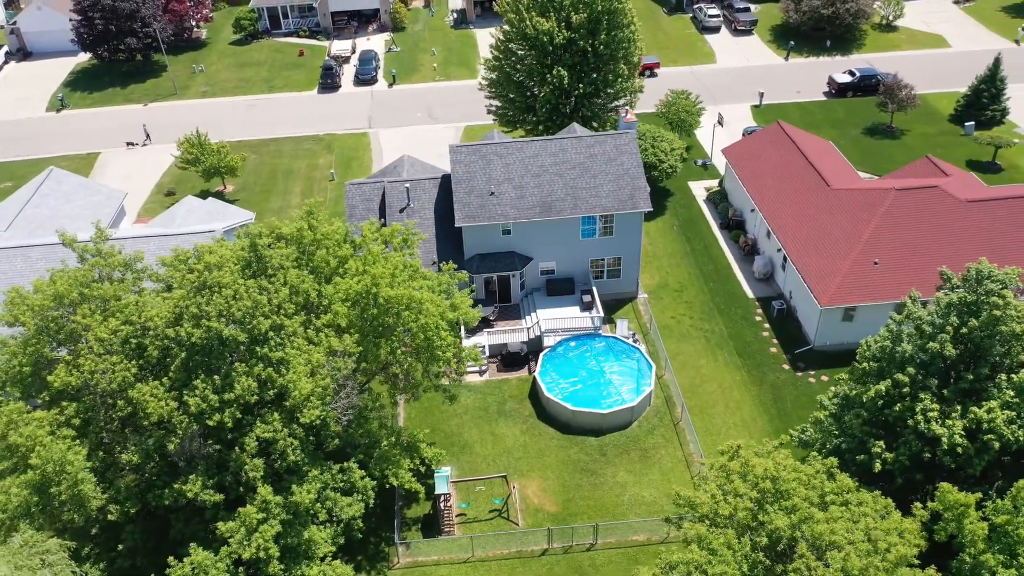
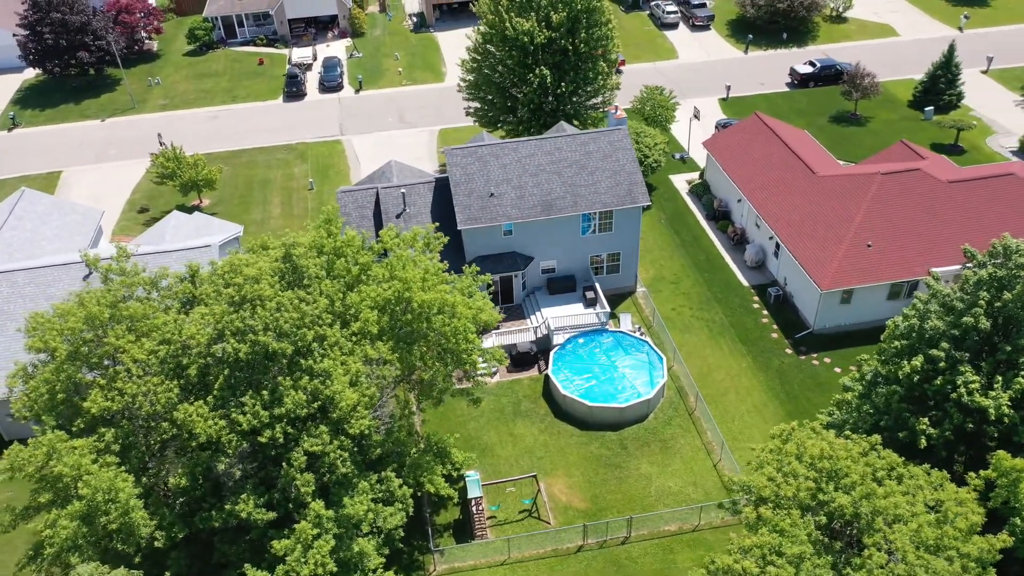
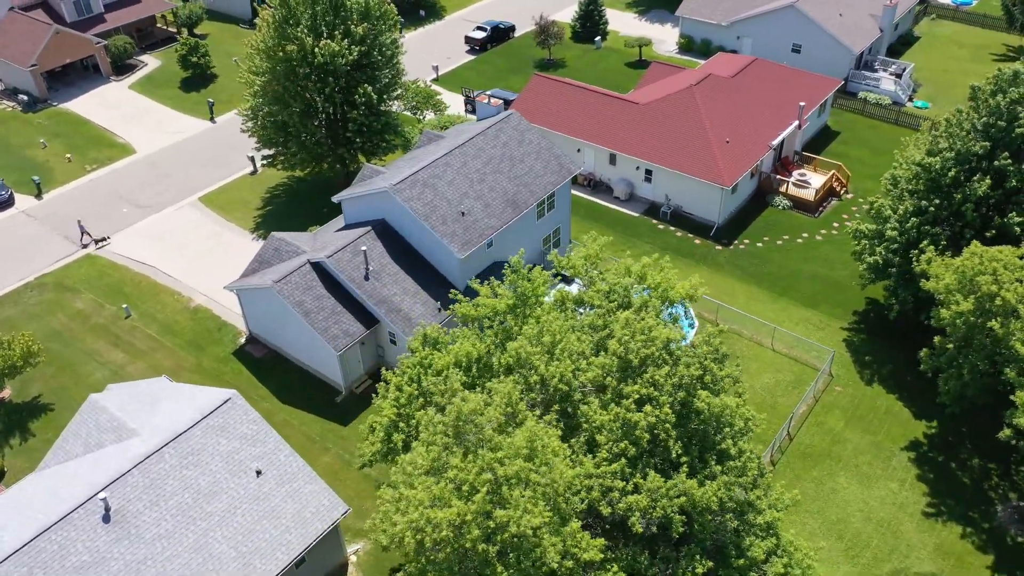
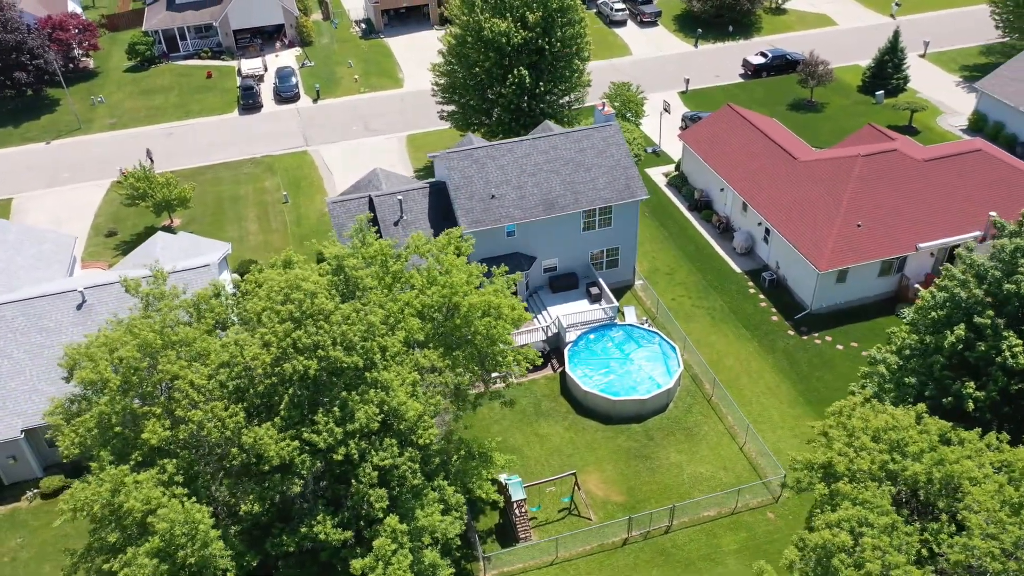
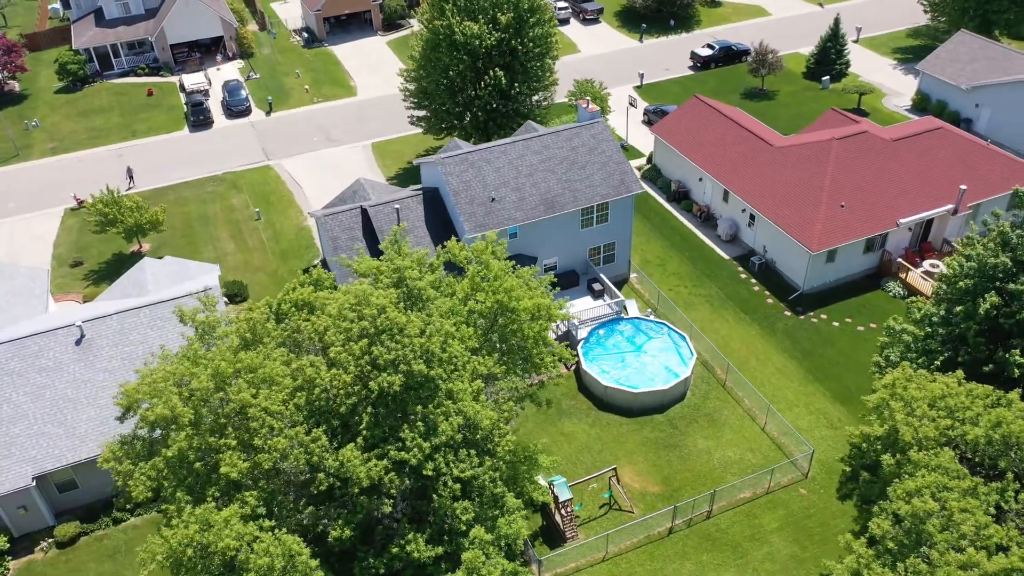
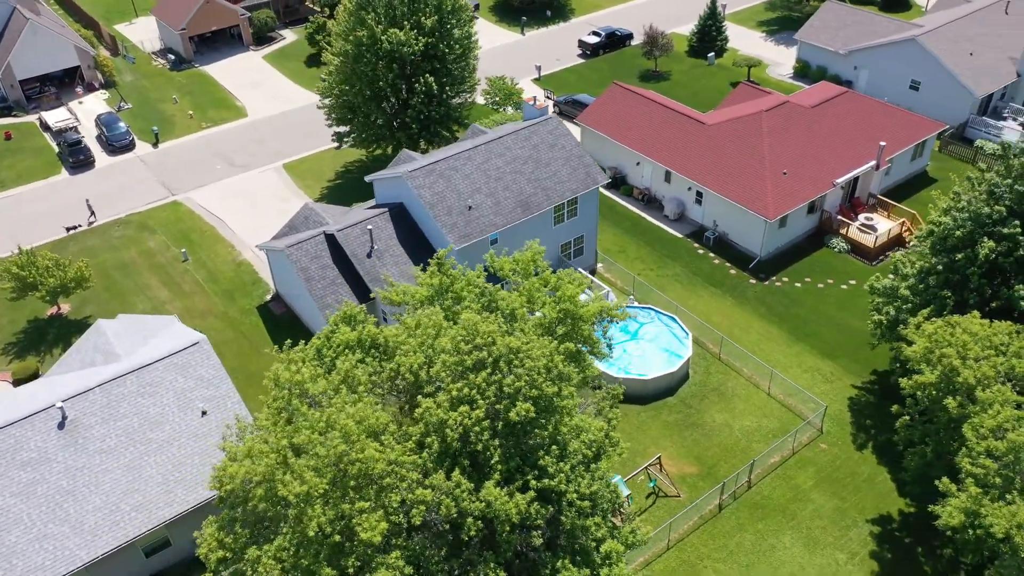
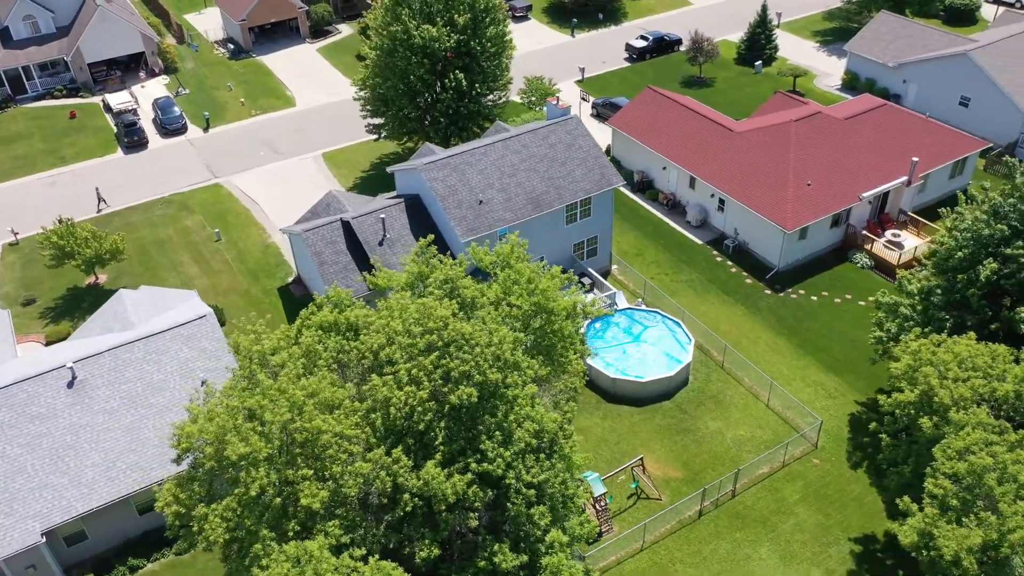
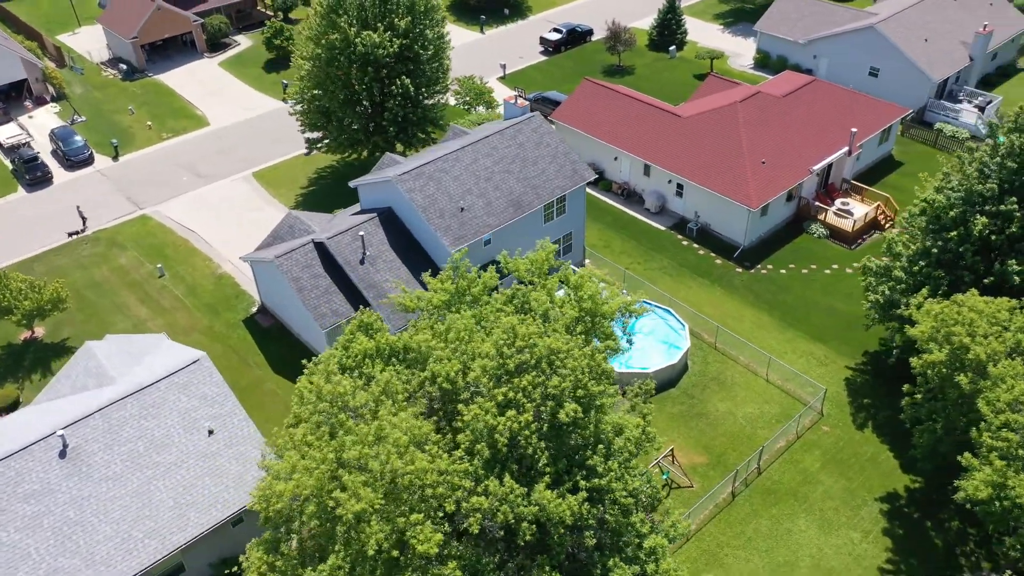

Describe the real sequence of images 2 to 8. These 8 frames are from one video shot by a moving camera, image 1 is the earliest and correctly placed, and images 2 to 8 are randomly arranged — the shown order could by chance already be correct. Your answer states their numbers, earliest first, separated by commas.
2, 4, 5, 7, 6, 8, 3
